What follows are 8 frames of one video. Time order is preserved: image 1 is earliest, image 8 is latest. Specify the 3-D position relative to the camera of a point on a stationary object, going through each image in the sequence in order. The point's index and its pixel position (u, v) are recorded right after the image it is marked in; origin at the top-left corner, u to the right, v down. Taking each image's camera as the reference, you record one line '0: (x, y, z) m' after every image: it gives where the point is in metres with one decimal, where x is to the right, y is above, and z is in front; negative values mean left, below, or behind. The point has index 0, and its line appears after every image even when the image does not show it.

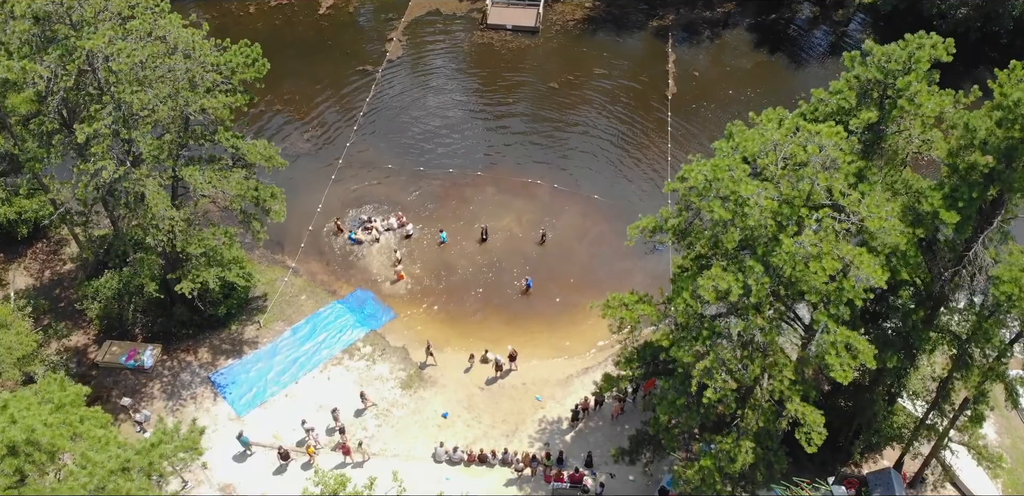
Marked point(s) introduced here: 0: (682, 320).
0: (+4.2, -1.8, +15.0) m
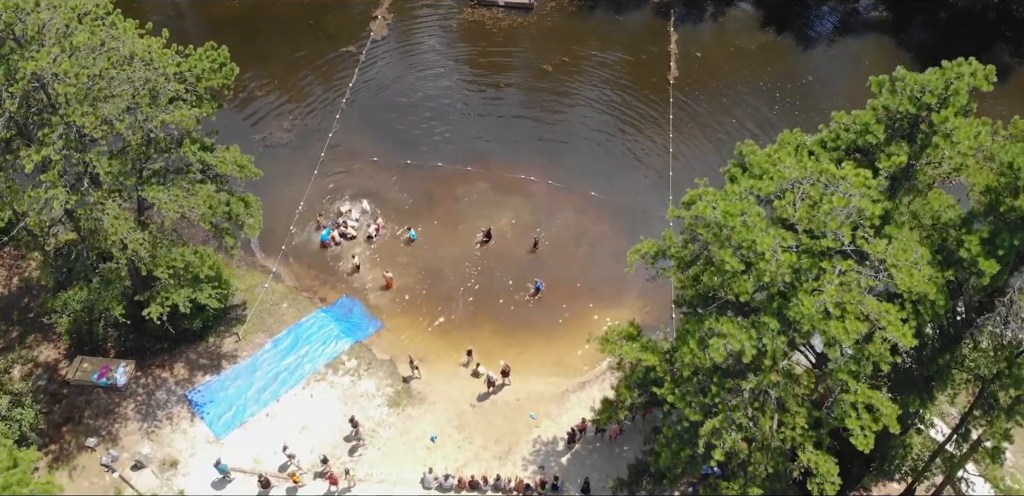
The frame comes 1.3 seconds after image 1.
0: (+3.9, -2.8, +13.8) m
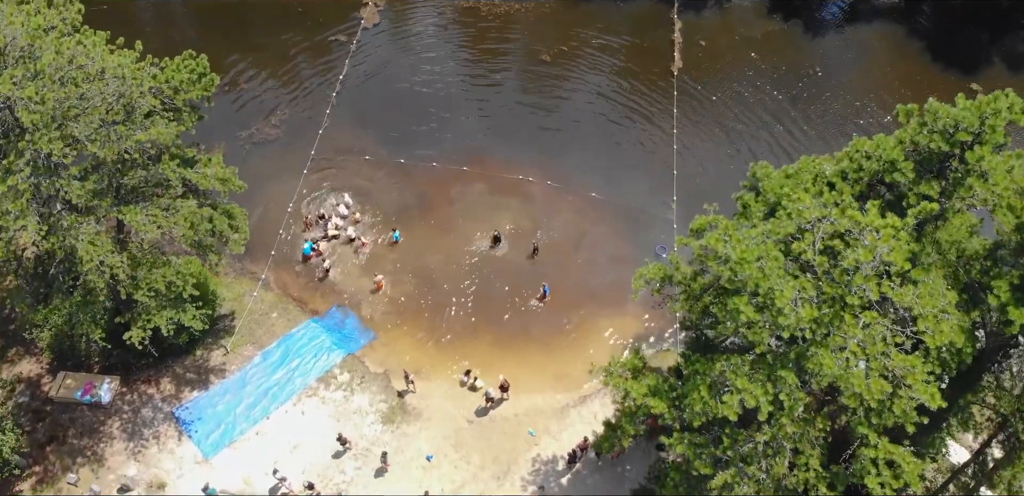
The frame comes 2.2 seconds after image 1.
0: (+3.9, -3.6, +13.0) m
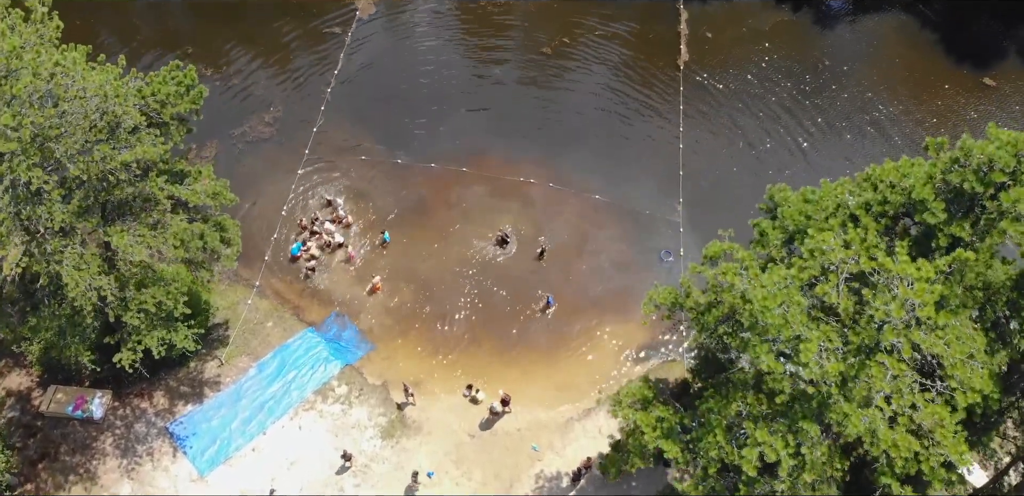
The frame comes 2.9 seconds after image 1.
0: (+4.0, -4.4, +12.5) m
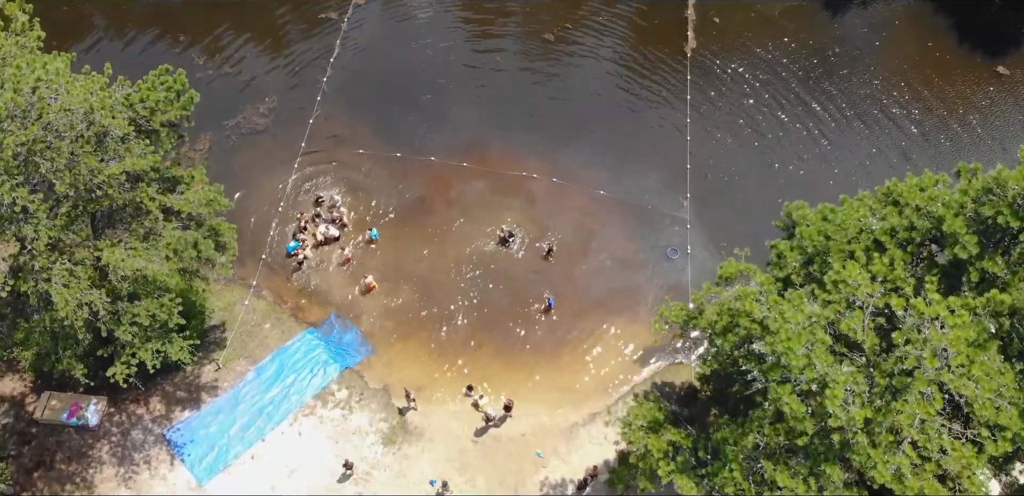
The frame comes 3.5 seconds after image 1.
0: (+4.2, -4.9, +12.1) m
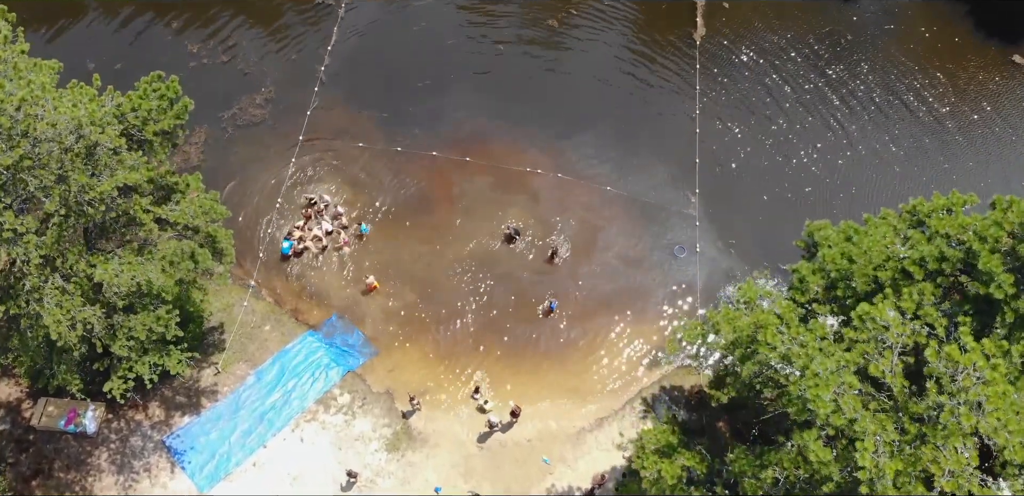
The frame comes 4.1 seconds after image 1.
0: (+4.4, -5.5, +11.7) m
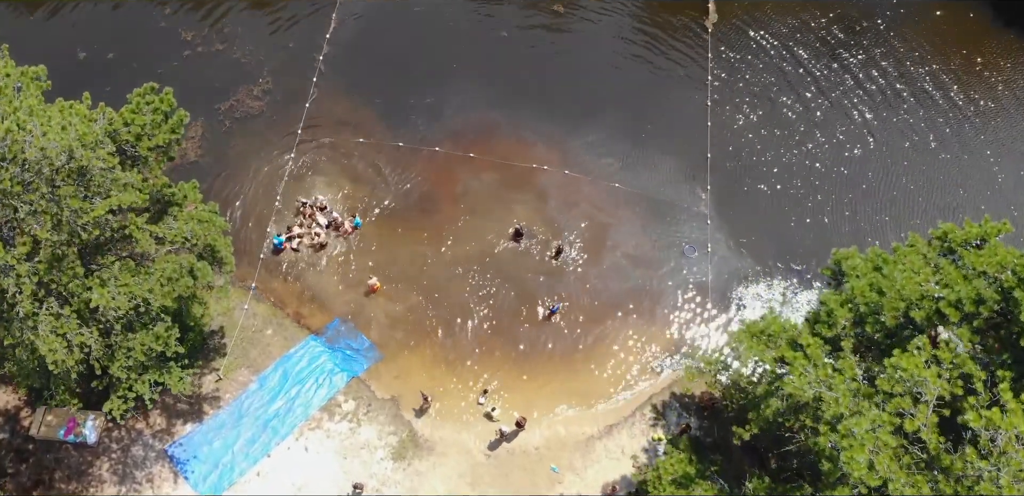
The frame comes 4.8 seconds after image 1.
0: (+4.7, -6.1, +11.3) m
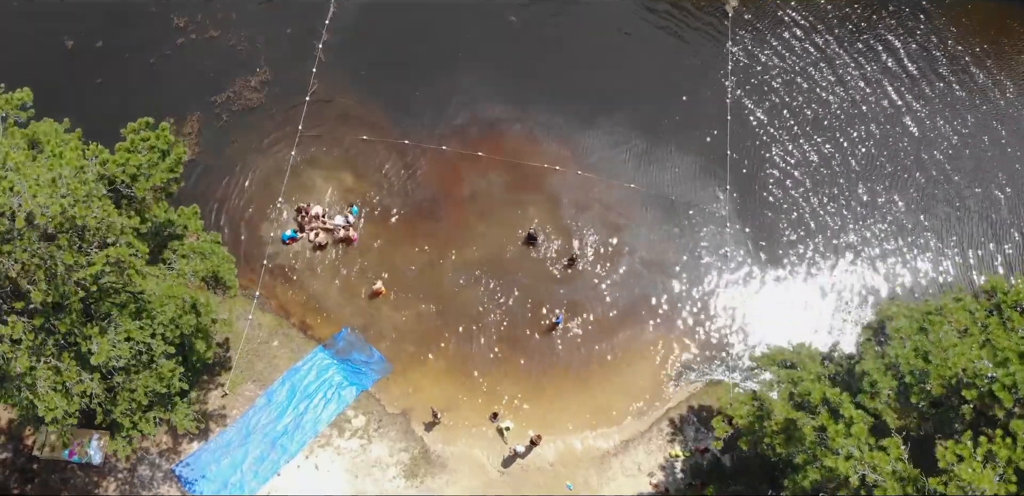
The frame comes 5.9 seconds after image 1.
0: (+5.2, -7.3, +10.9) m
